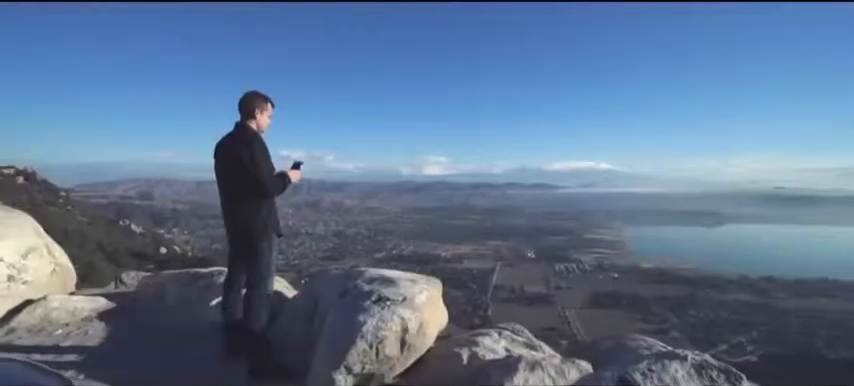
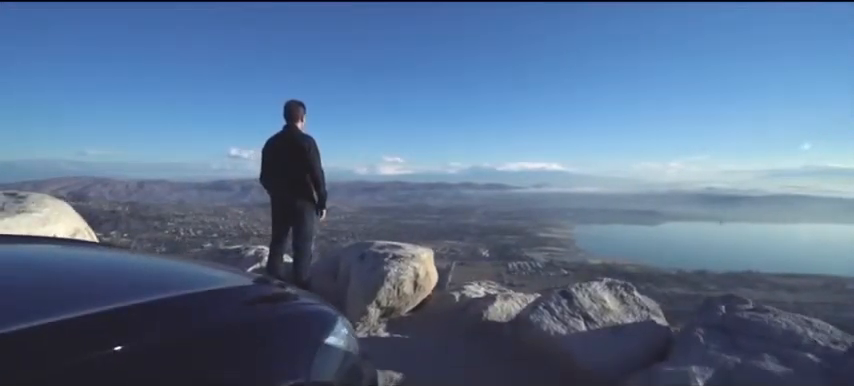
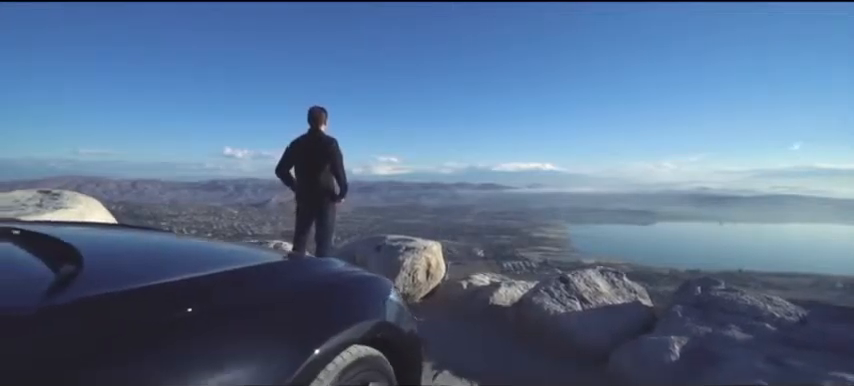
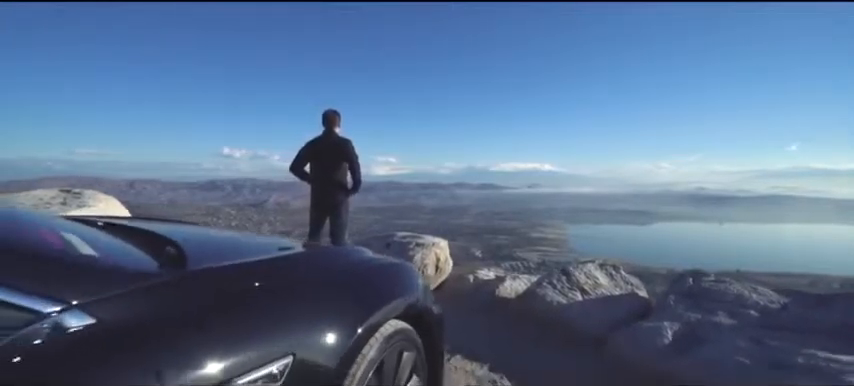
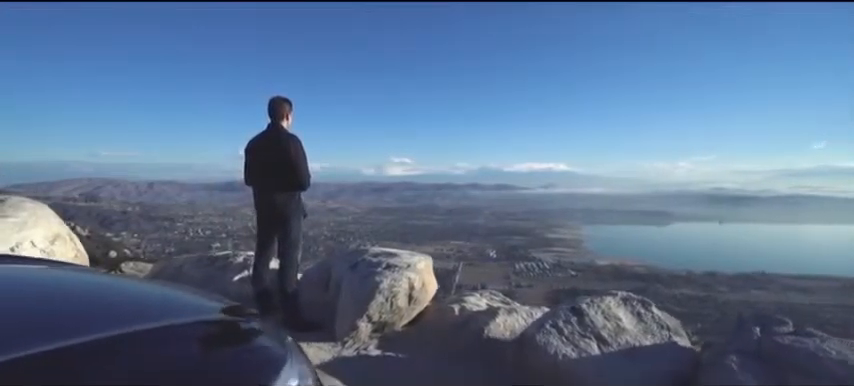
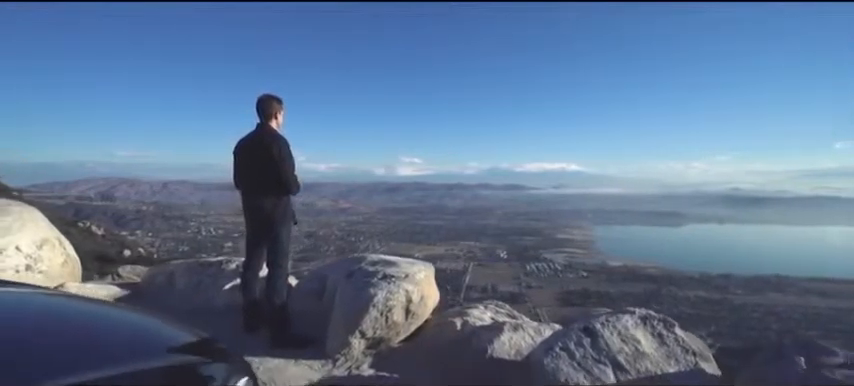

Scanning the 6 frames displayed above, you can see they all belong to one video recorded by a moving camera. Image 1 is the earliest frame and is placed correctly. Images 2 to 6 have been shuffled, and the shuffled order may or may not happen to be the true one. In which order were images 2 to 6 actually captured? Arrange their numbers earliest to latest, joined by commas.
6, 5, 2, 3, 4
